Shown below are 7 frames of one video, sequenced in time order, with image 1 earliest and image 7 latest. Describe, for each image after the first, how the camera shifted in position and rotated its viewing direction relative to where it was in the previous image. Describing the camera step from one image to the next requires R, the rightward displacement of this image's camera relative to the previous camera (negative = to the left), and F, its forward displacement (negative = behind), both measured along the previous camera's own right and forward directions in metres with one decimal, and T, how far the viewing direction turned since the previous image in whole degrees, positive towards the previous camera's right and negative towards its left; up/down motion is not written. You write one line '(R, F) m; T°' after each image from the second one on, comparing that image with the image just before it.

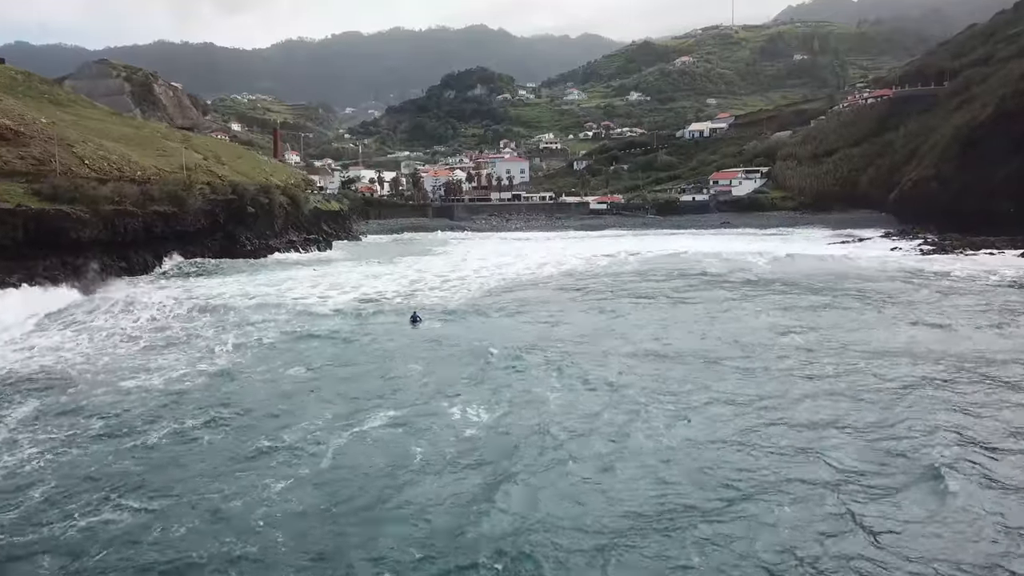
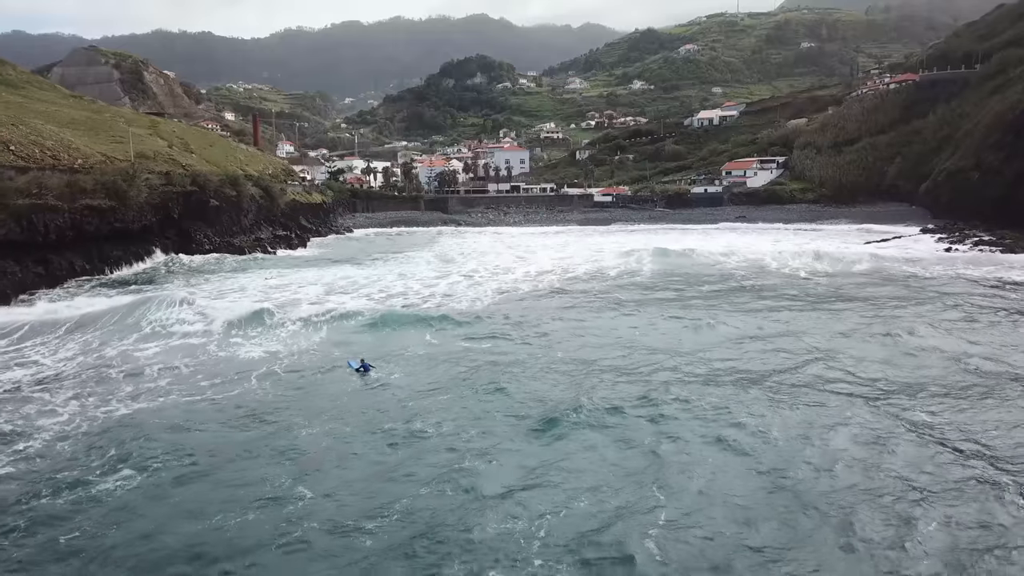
(+0.2, +4.4) m; 0°
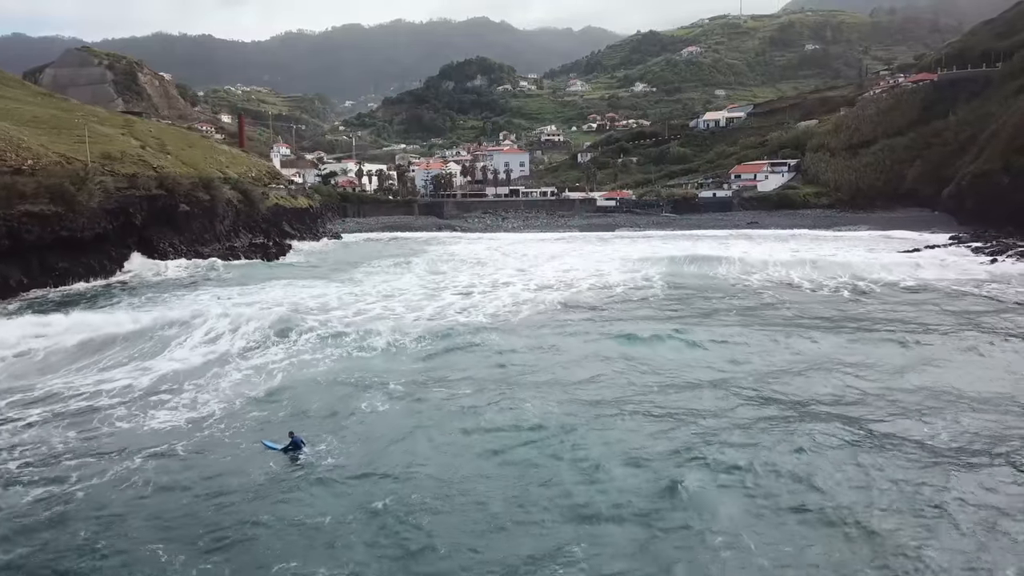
(+0.2, +2.9) m; 0°
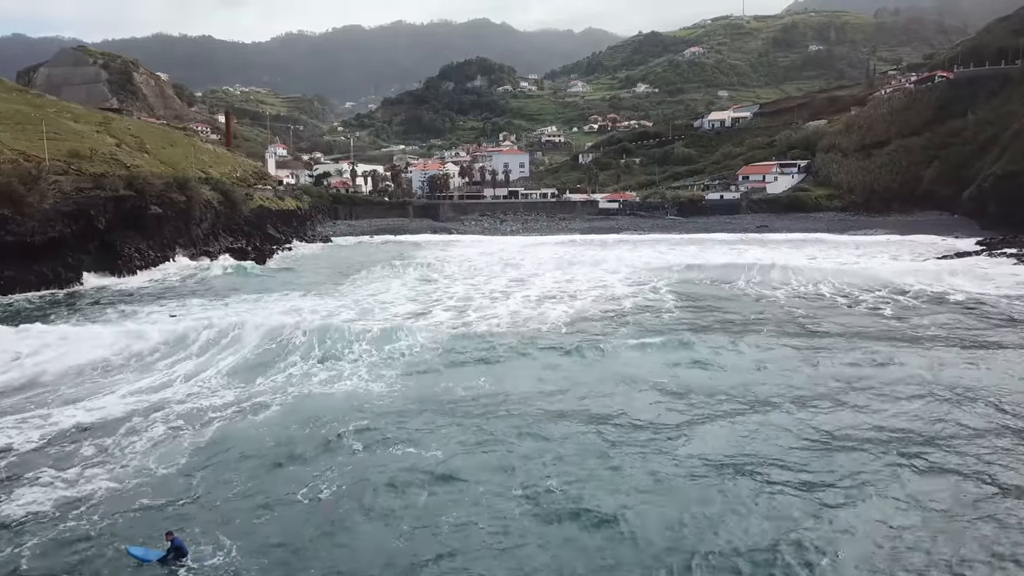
(+0.1, +2.3) m; 0°
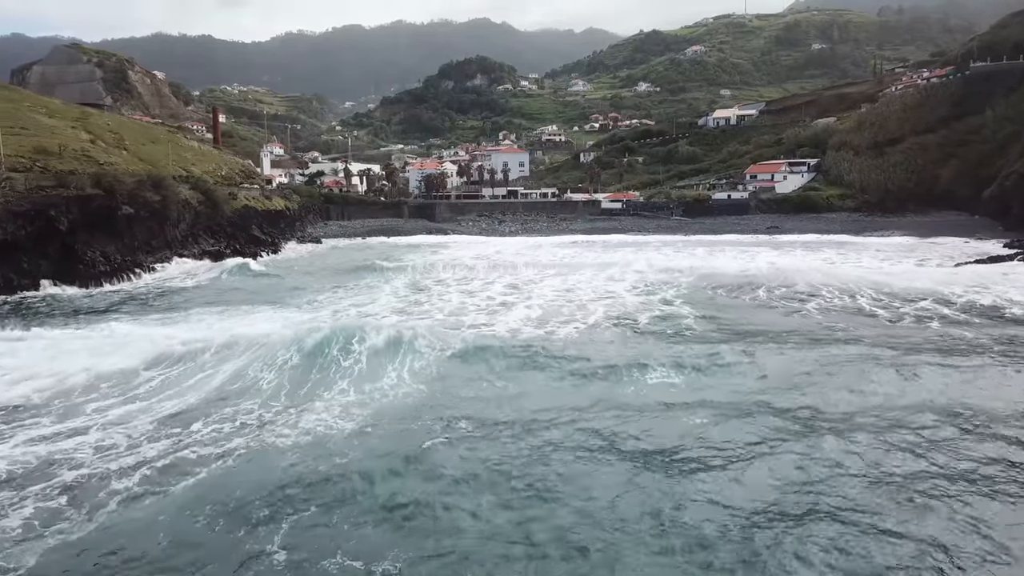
(+0.1, +2.1) m; 0°
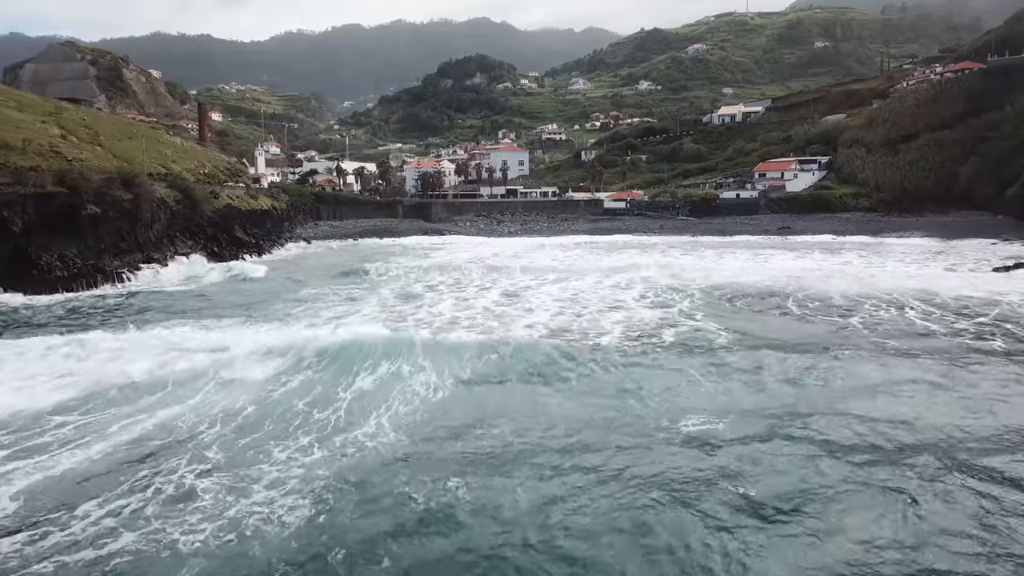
(+0.1, +2.1) m; 0°
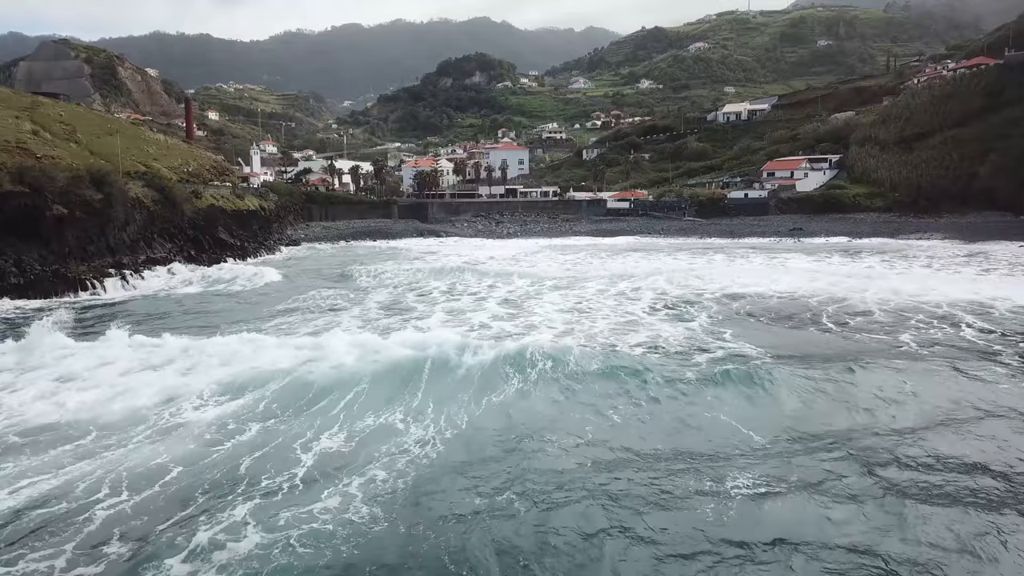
(0.0, +1.9) m; 0°
